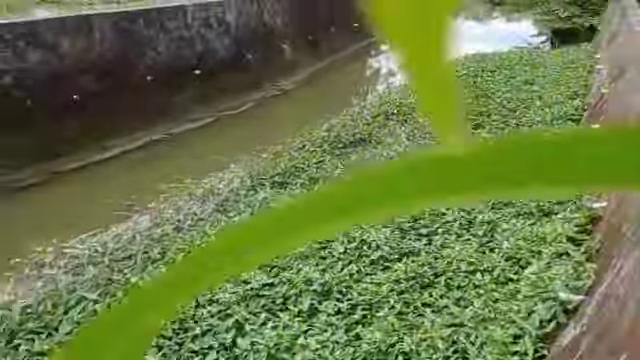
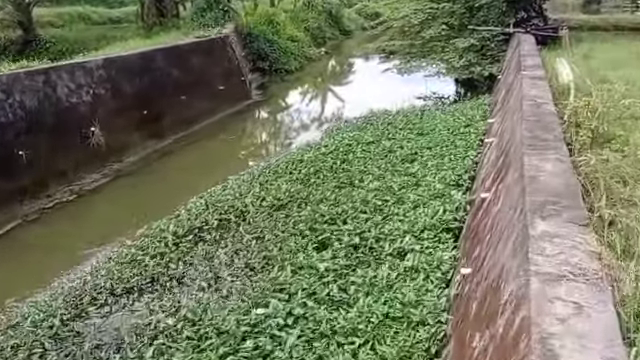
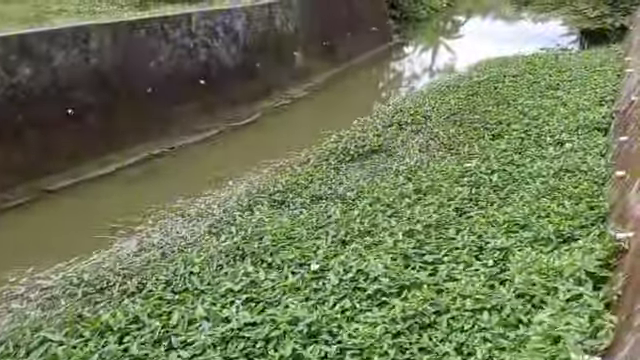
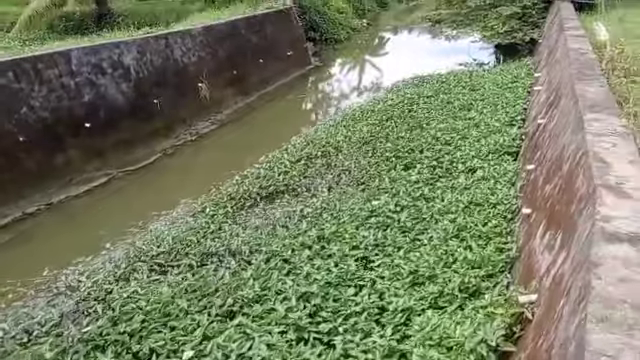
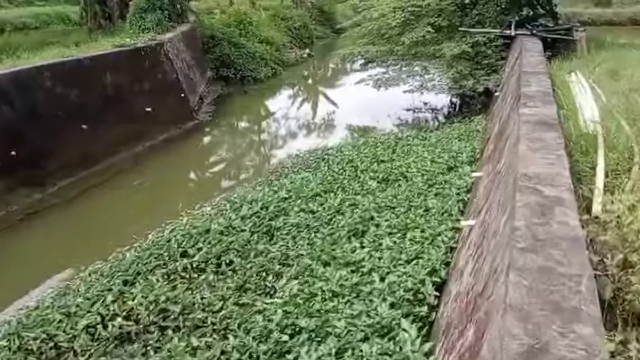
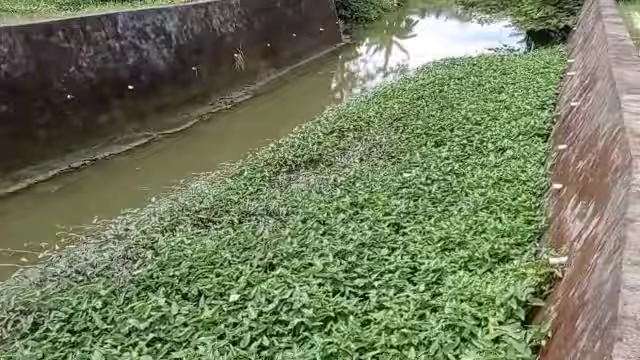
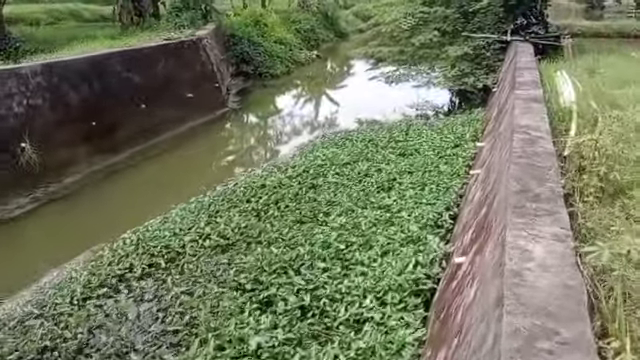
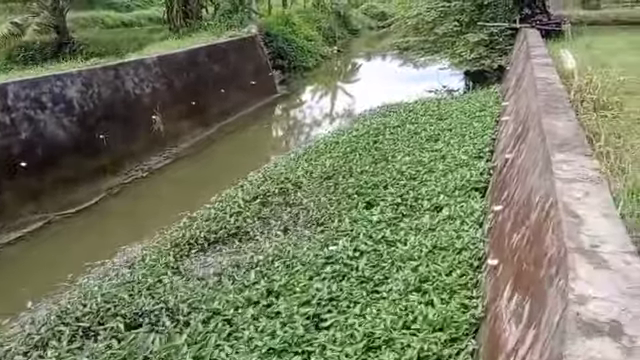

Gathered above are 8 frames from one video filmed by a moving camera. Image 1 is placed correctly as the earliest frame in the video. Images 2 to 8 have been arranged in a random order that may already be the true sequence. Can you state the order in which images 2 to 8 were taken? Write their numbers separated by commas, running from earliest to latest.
3, 6, 4, 8, 2, 7, 5
